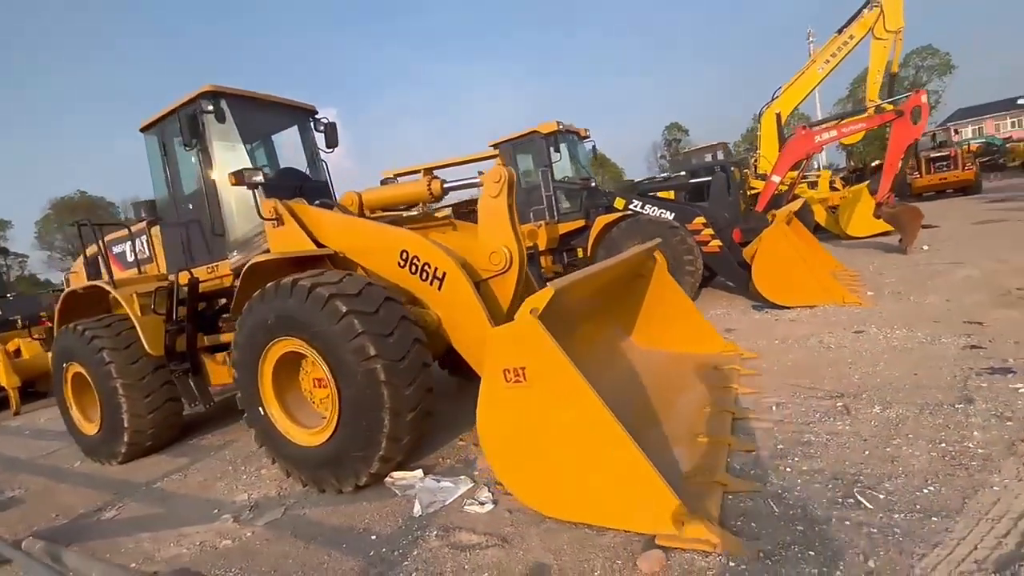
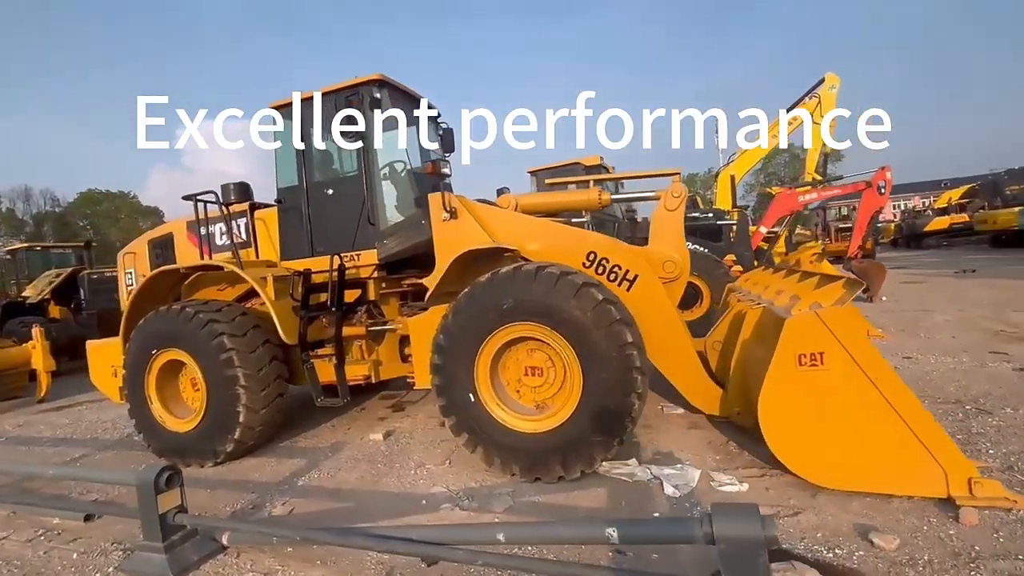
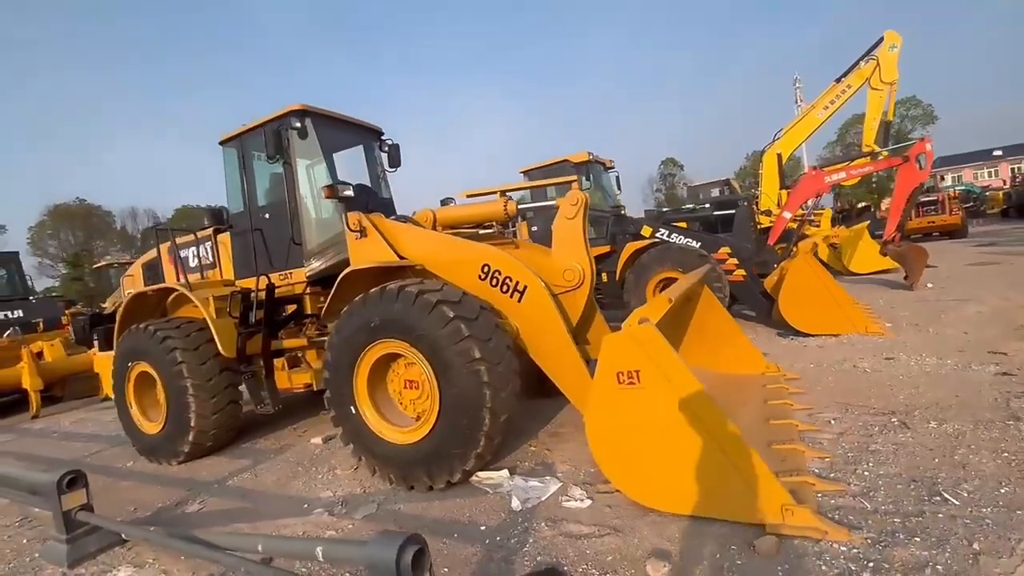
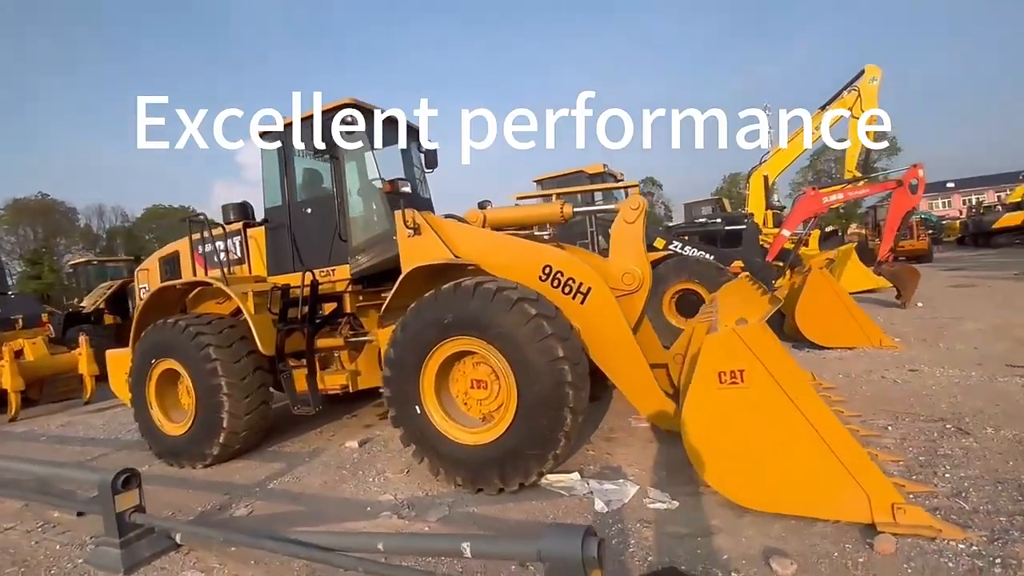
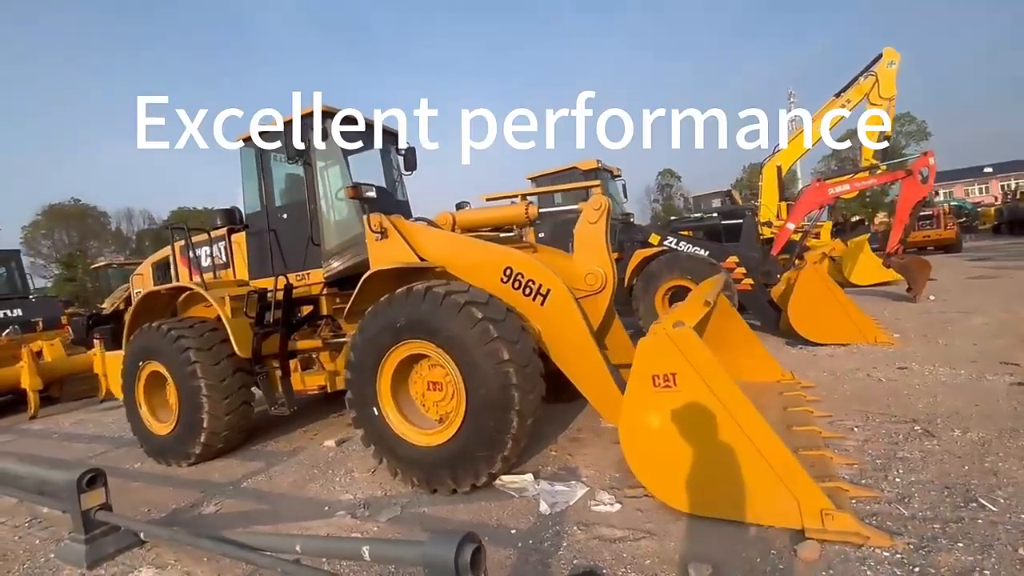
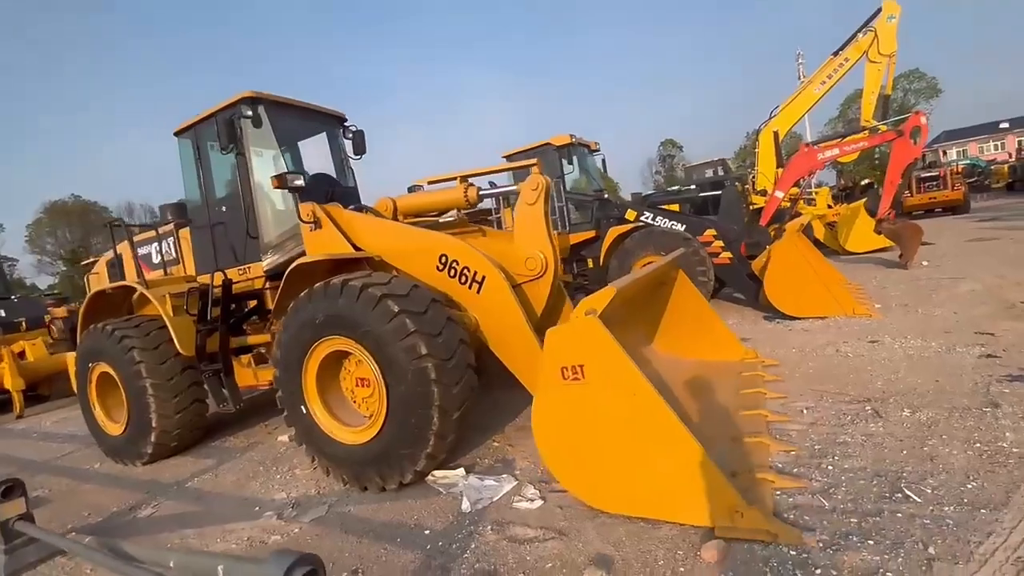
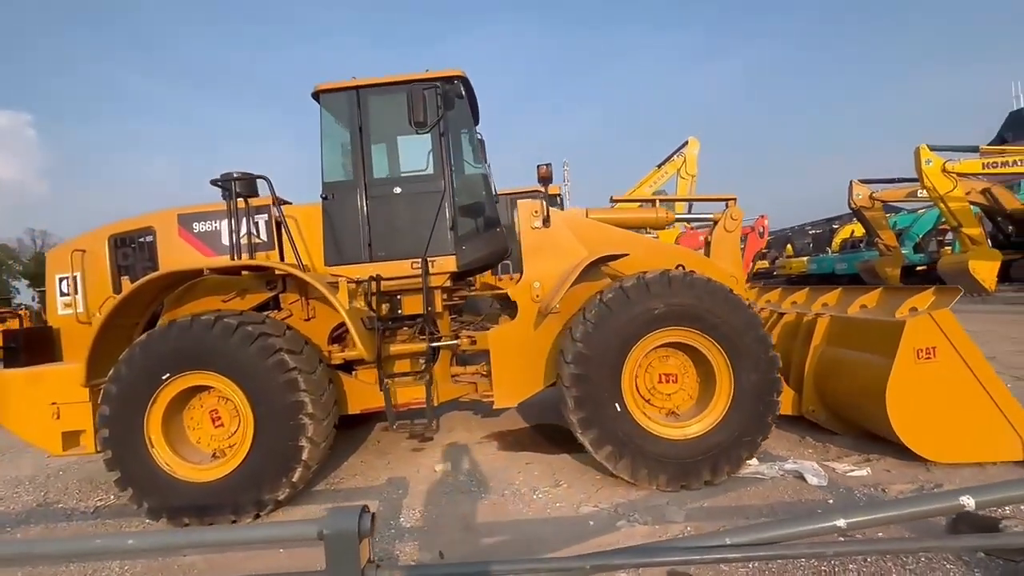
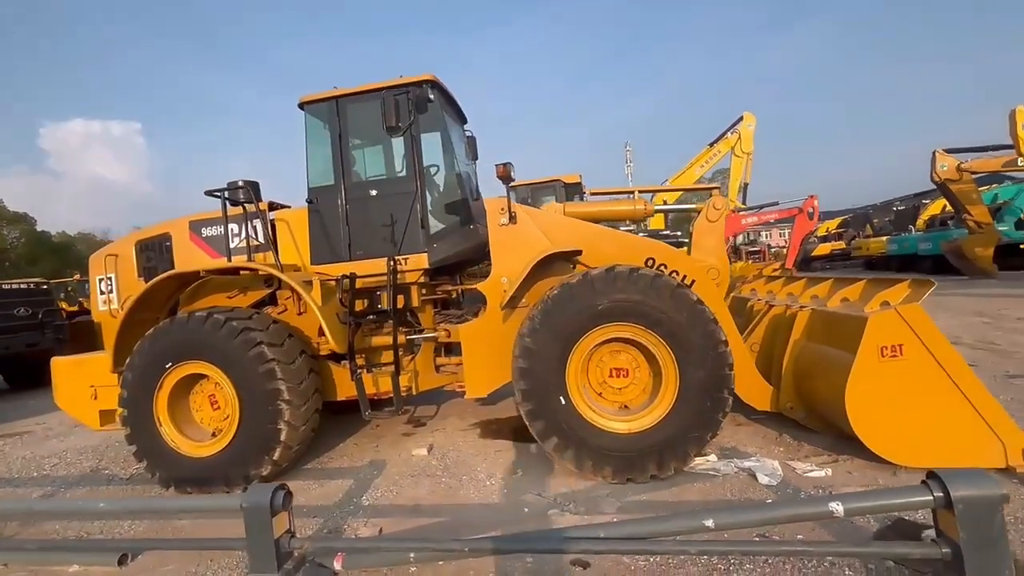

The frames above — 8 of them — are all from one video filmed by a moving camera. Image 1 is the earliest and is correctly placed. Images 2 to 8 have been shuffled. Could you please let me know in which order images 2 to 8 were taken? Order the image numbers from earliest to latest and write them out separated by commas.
6, 3, 5, 4, 2, 8, 7
